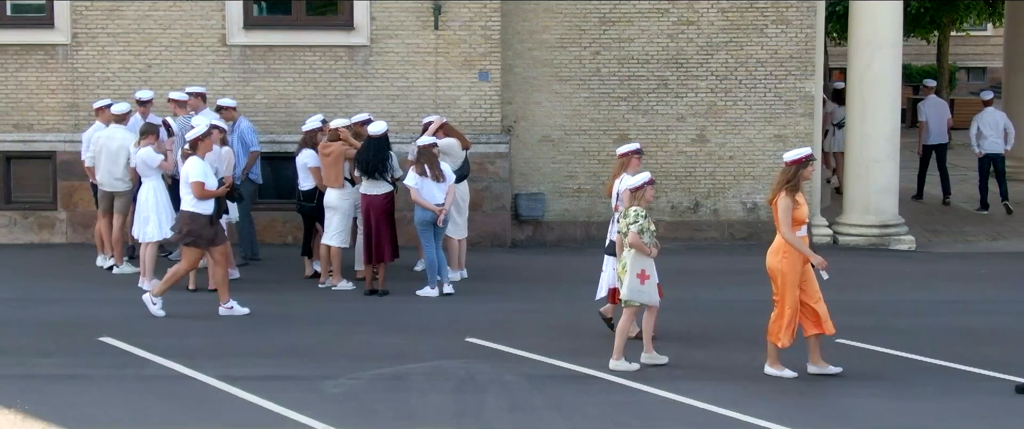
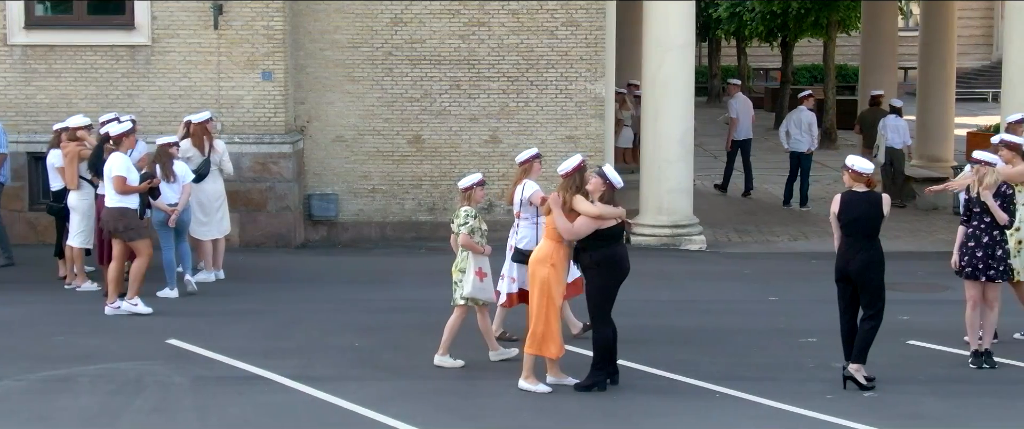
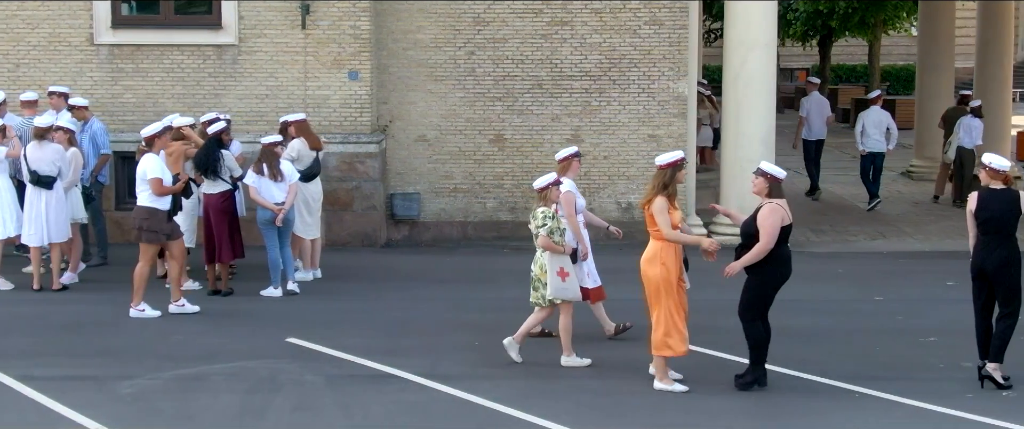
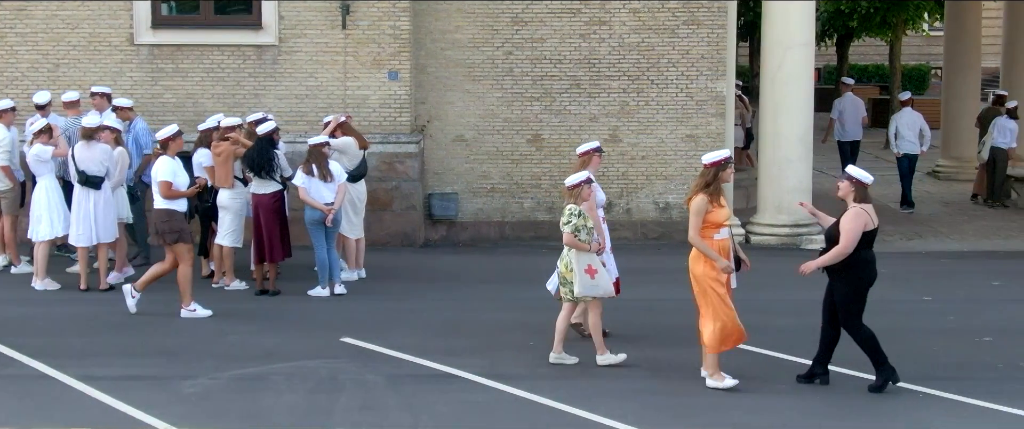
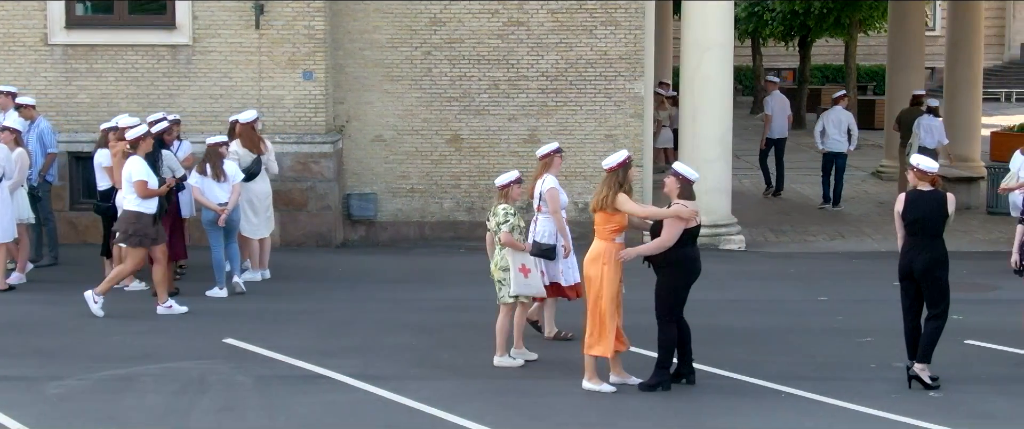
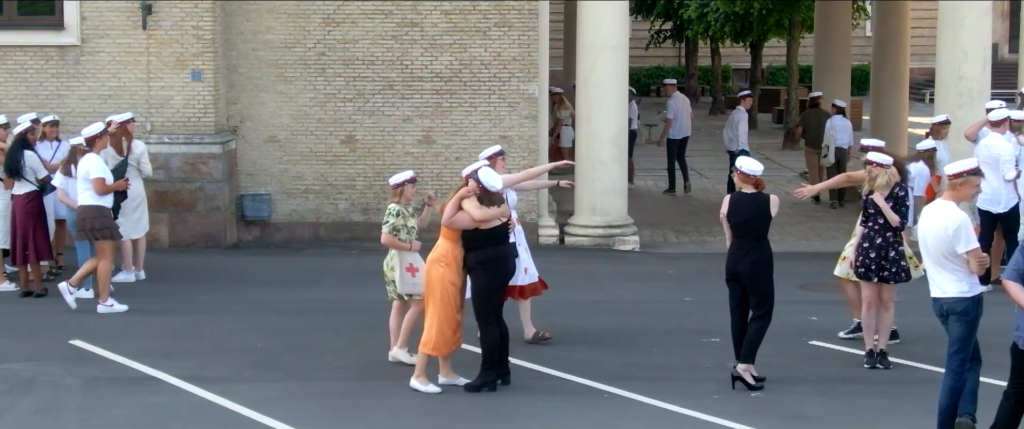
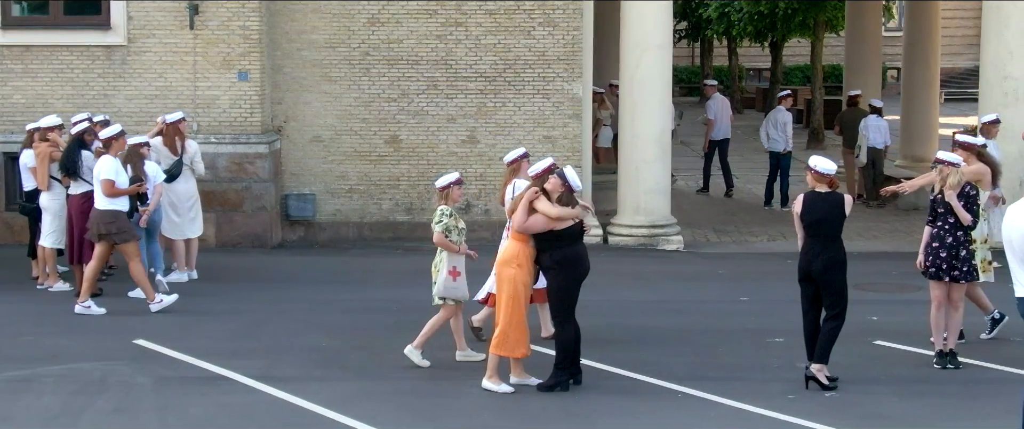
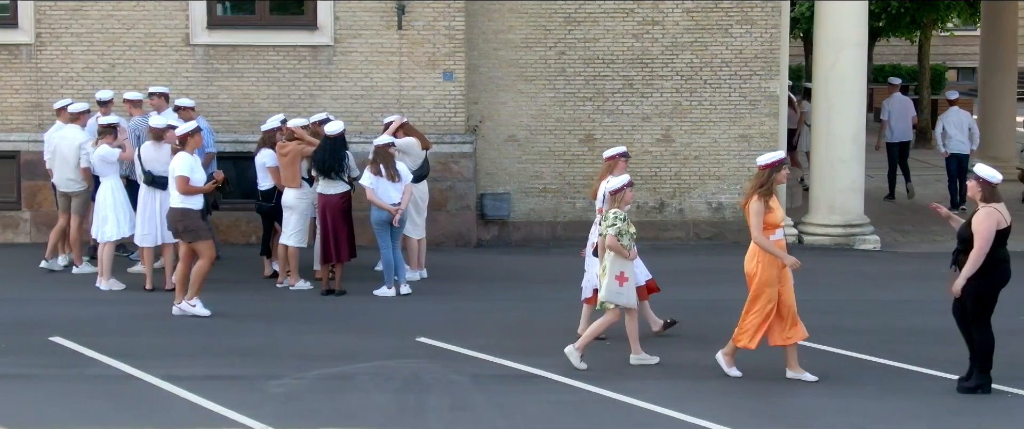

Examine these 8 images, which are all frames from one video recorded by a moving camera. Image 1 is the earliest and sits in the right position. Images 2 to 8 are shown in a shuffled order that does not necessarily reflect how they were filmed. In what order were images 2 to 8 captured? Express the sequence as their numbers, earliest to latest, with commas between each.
8, 4, 3, 5, 2, 7, 6
